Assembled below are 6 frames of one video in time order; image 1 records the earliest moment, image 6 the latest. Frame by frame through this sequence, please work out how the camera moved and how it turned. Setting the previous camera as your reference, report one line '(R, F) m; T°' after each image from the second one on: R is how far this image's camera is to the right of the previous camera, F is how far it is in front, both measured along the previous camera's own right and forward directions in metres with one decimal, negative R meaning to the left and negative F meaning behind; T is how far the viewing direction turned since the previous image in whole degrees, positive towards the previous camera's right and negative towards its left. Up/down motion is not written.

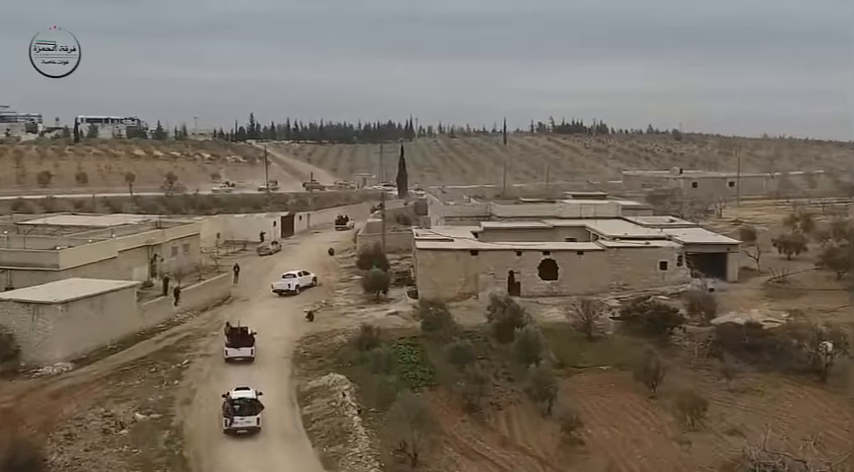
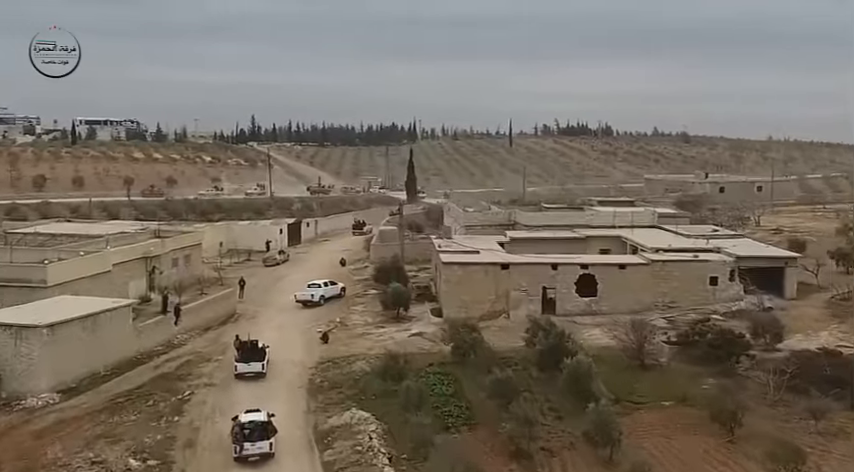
(-0.9, +2.6) m; 0°
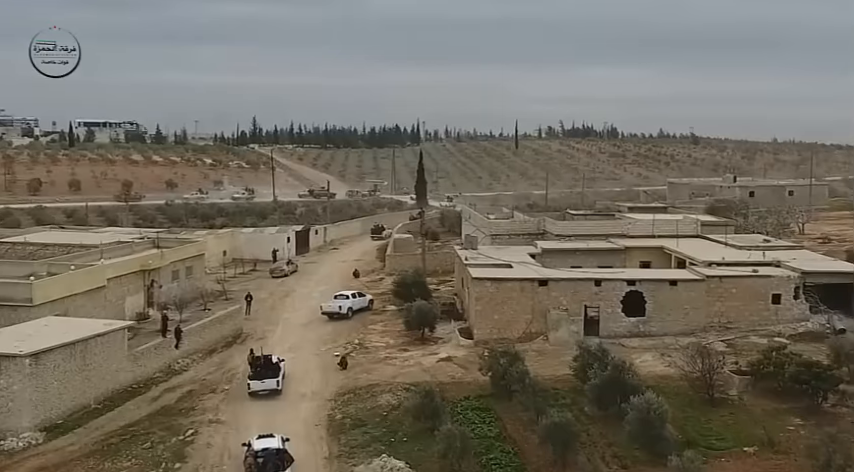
(-0.9, +2.6) m; 0°
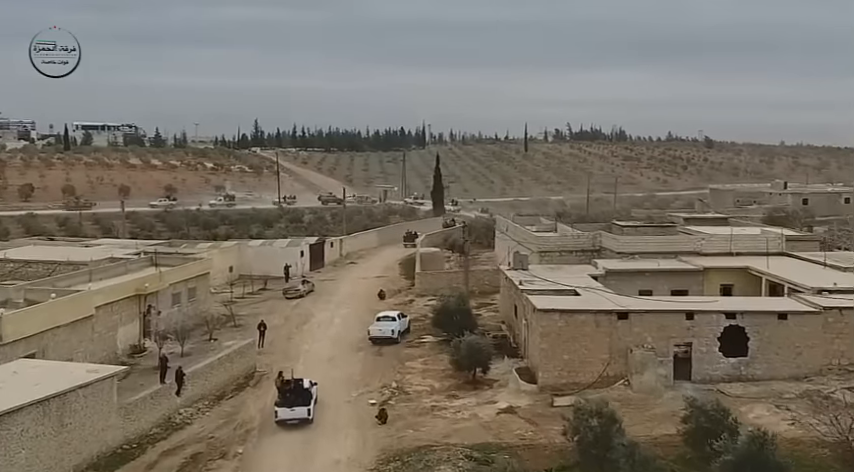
(-1.3, +4.0) m; 0°
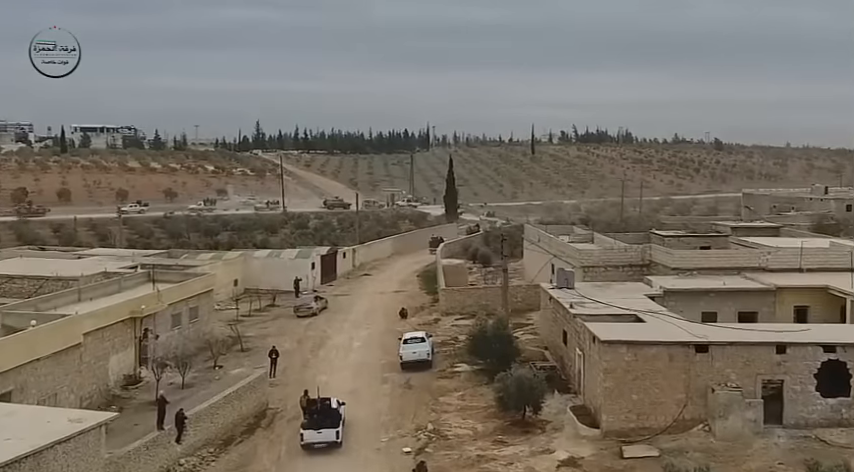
(-0.9, +2.8) m; 0°
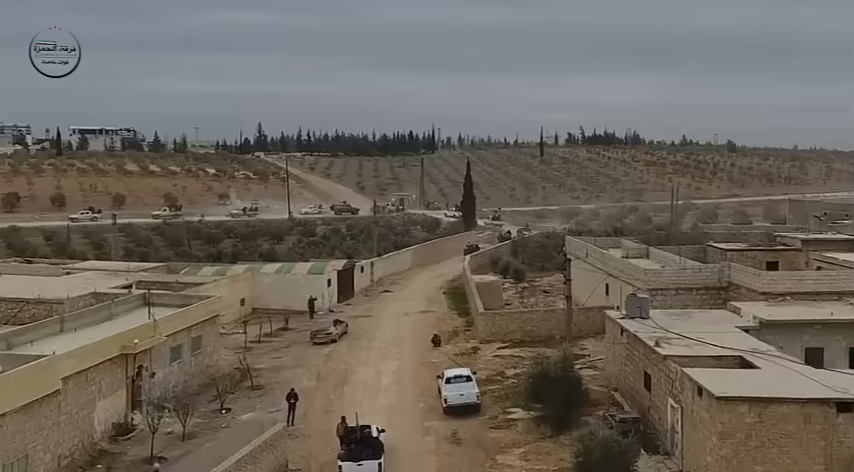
(-1.1, +3.4) m; 0°
